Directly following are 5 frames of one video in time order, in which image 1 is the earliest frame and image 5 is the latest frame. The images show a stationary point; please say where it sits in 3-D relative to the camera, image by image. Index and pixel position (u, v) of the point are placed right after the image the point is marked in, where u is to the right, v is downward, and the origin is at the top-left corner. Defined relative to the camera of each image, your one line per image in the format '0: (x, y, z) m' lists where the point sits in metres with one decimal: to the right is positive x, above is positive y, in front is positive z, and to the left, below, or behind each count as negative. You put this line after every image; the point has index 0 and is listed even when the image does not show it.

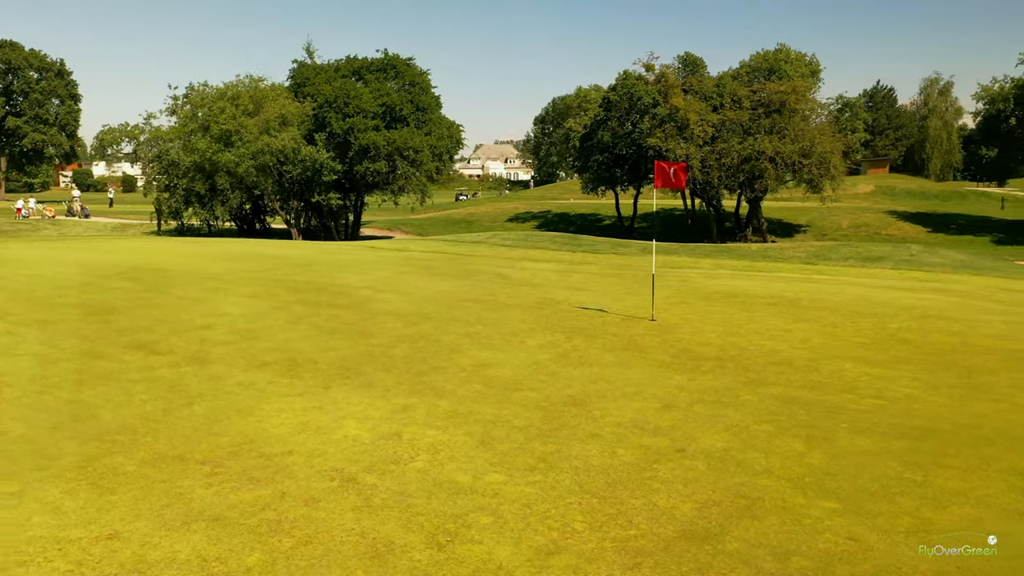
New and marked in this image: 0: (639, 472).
0: (+1.1, -1.5, +6.7) m
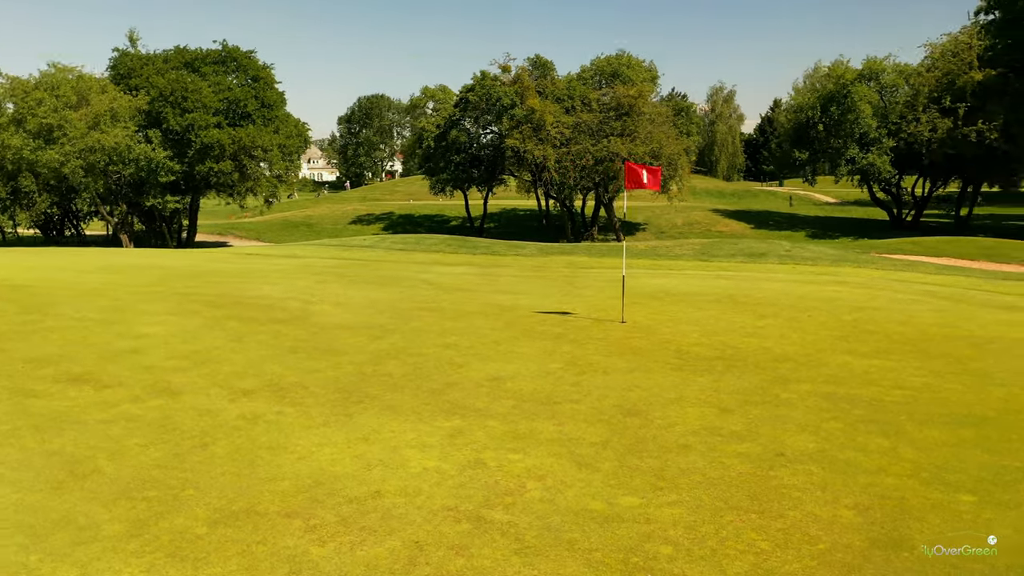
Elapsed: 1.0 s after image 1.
0: (+2.1, -1.5, +6.5) m
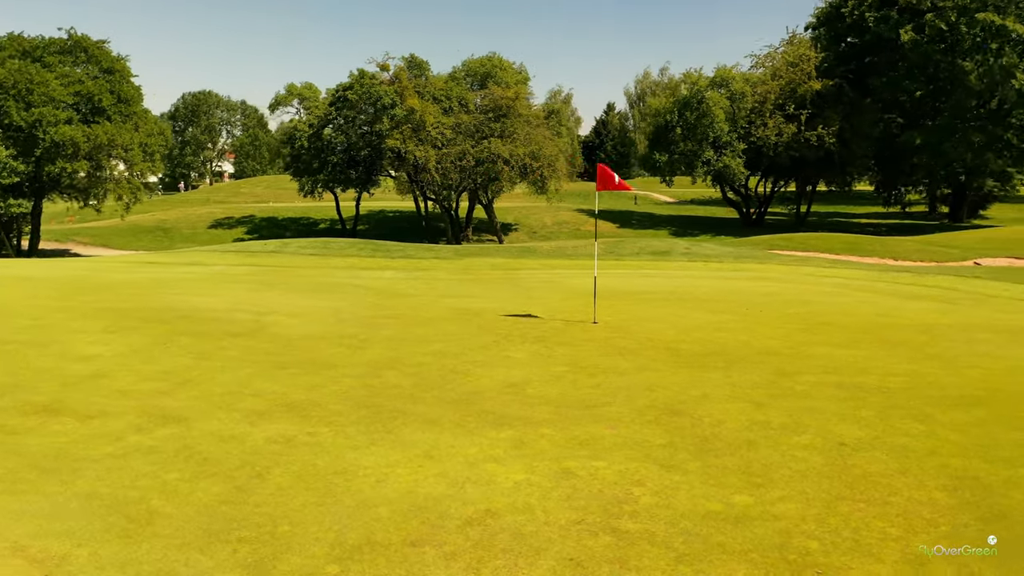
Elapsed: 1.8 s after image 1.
0: (+2.8, -1.5, +6.8) m
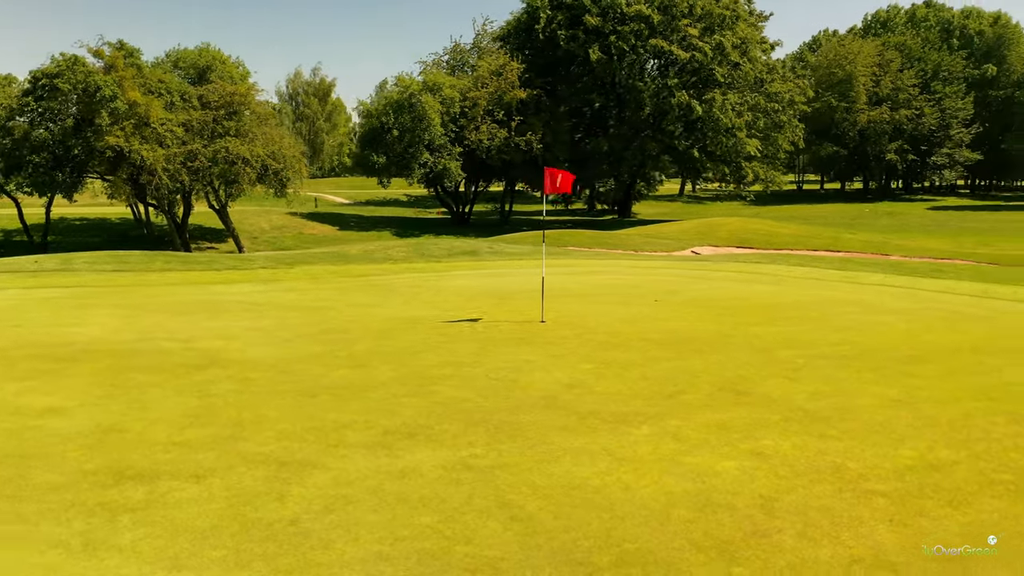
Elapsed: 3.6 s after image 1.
0: (+4.3, -1.3, +8.4) m
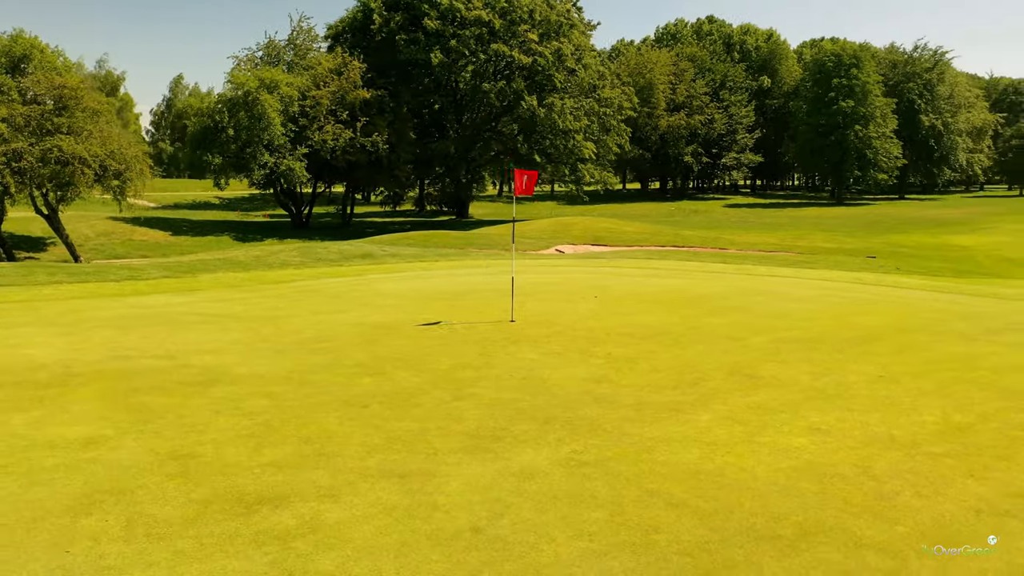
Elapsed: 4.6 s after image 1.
0: (+4.8, -1.2, +9.6) m
